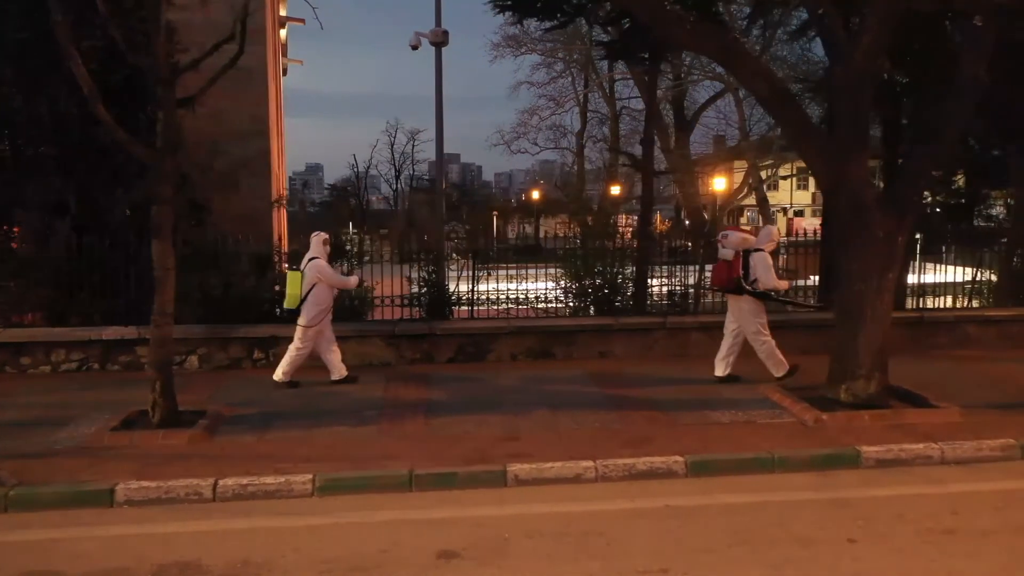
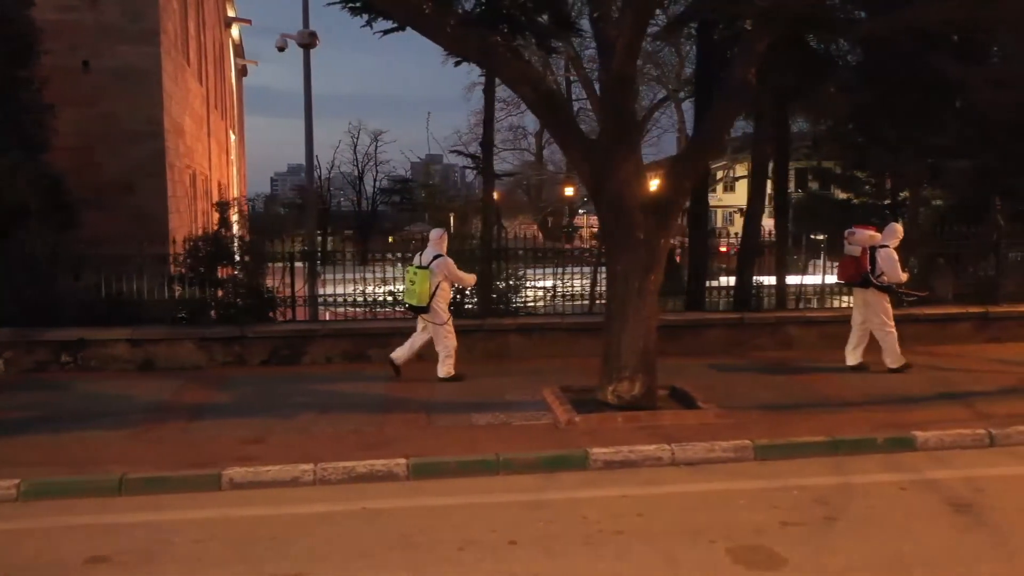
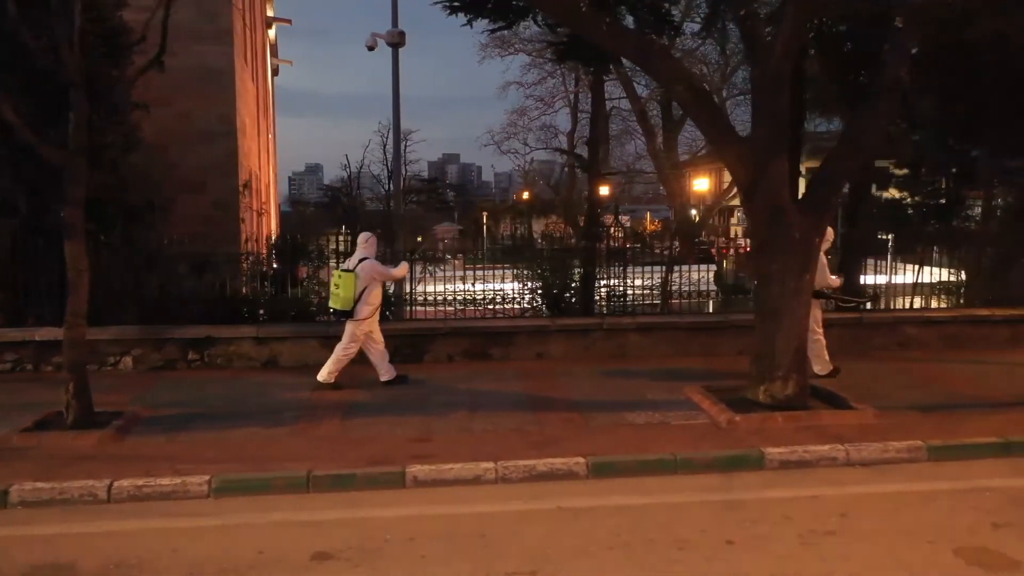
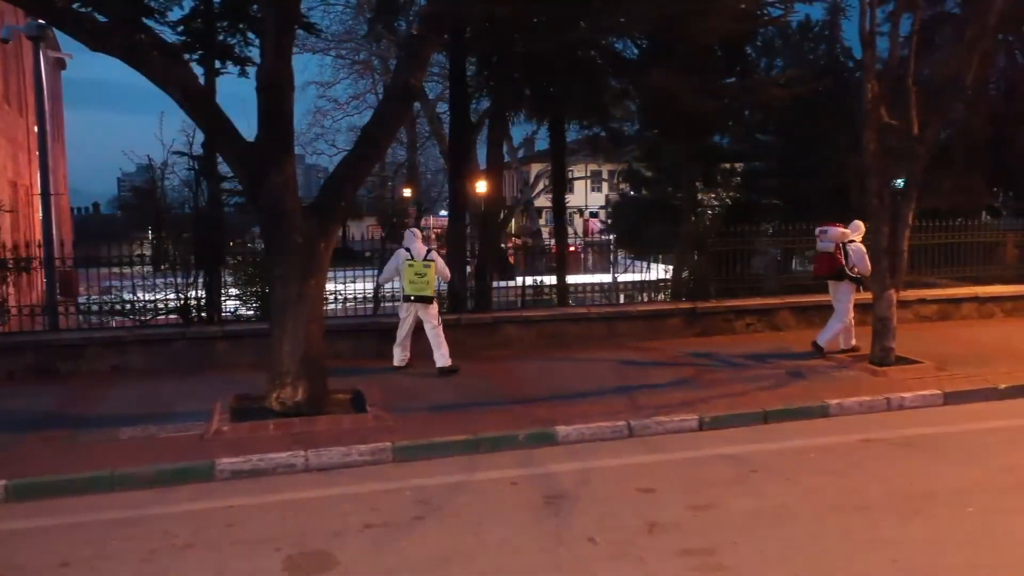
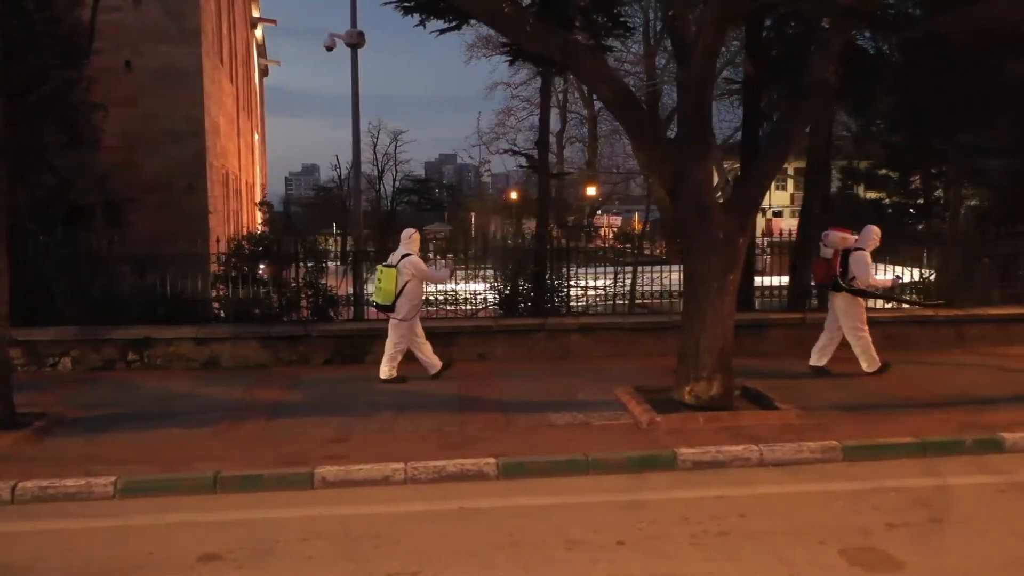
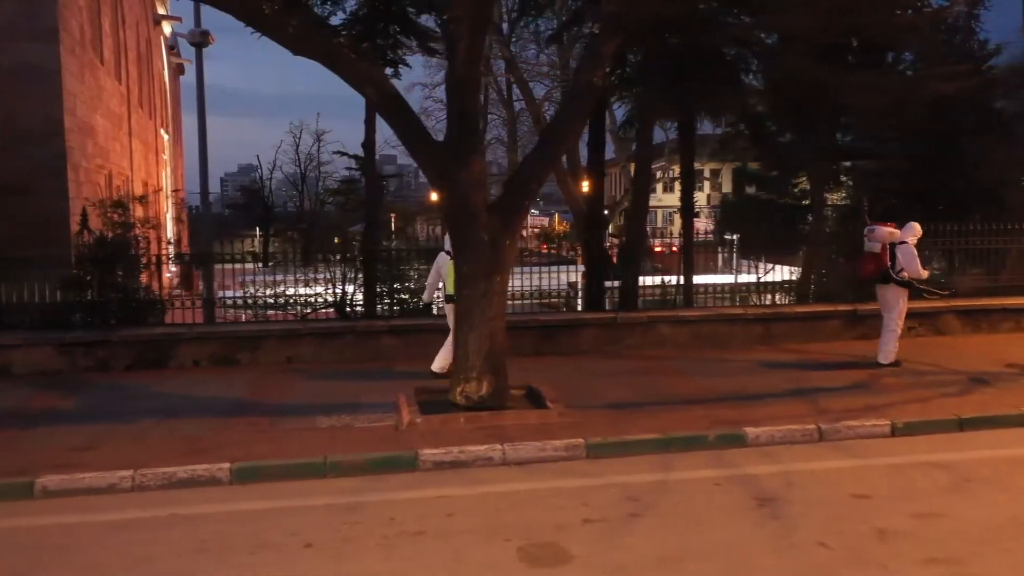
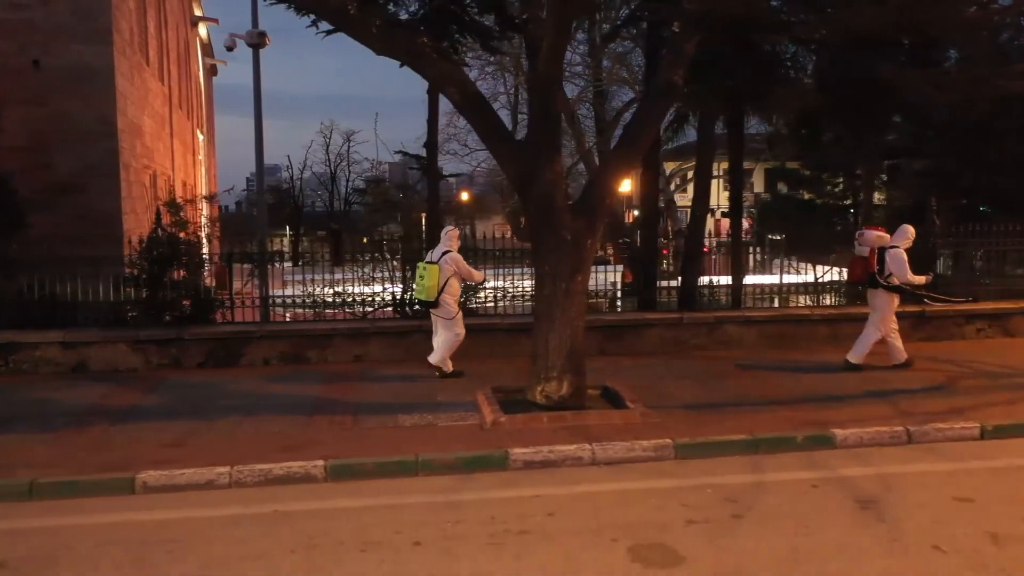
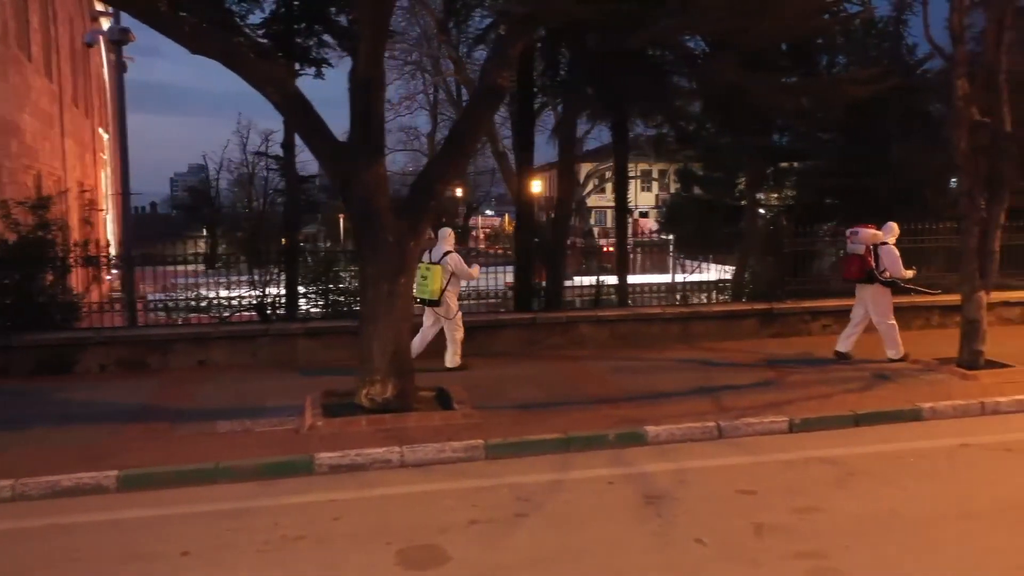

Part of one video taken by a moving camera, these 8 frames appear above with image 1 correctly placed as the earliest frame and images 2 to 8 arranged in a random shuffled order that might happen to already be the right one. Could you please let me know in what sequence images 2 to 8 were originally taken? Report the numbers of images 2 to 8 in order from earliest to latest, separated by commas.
3, 5, 2, 7, 6, 8, 4
